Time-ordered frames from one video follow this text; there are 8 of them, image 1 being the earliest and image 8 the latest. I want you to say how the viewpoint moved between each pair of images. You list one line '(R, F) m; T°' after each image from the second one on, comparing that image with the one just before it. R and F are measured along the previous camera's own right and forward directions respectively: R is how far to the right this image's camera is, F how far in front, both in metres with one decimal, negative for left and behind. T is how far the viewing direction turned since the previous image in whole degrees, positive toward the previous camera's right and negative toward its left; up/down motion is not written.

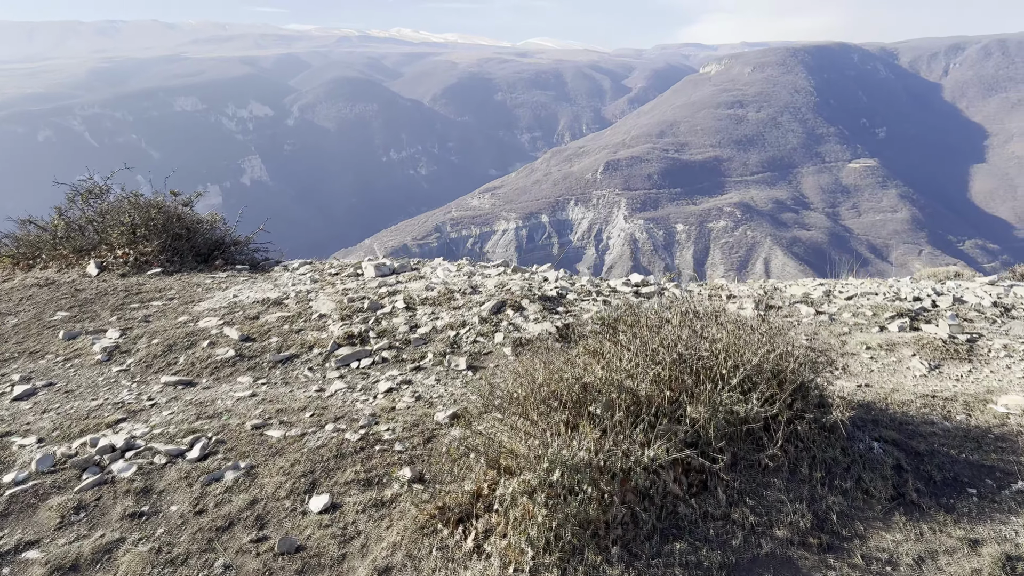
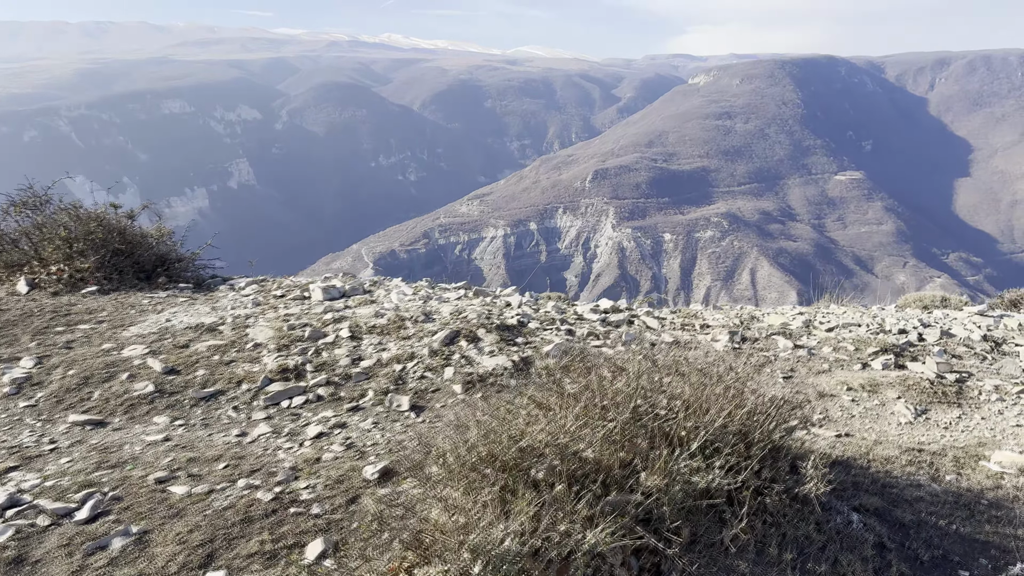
(+0.3, +0.7) m; +1°
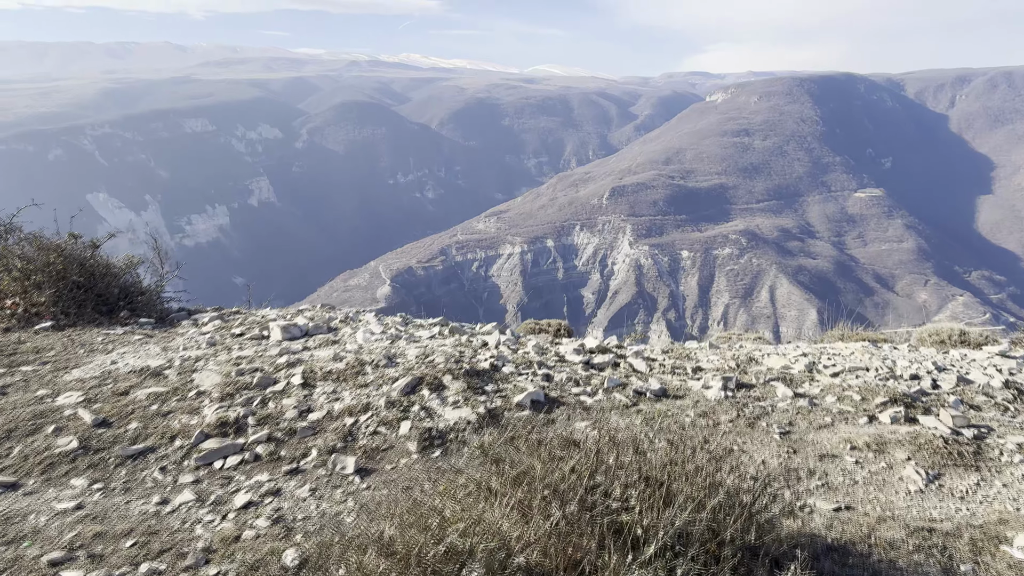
(+0.5, +0.8) m; -1°
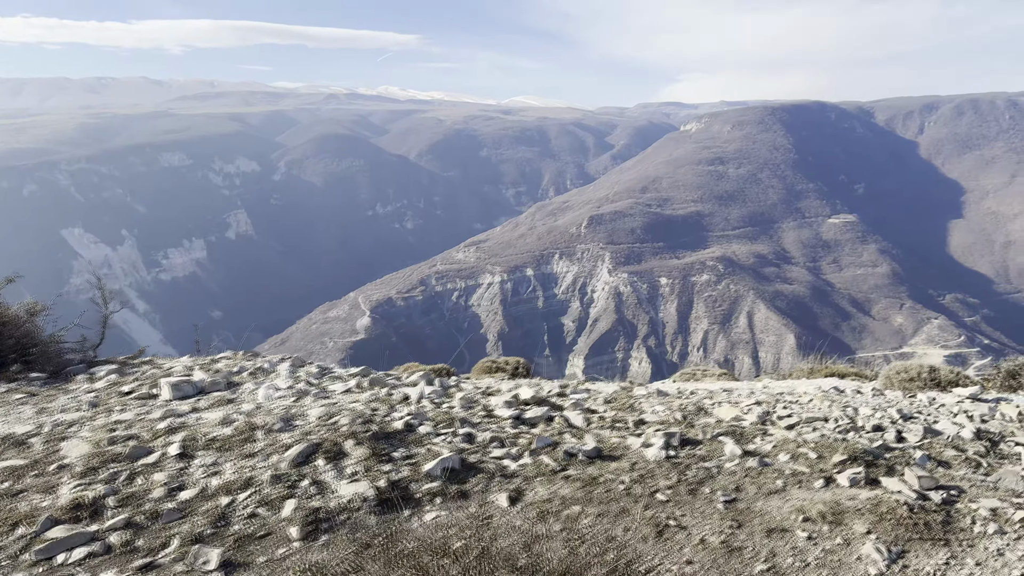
(+0.6, +0.9) m; +1°
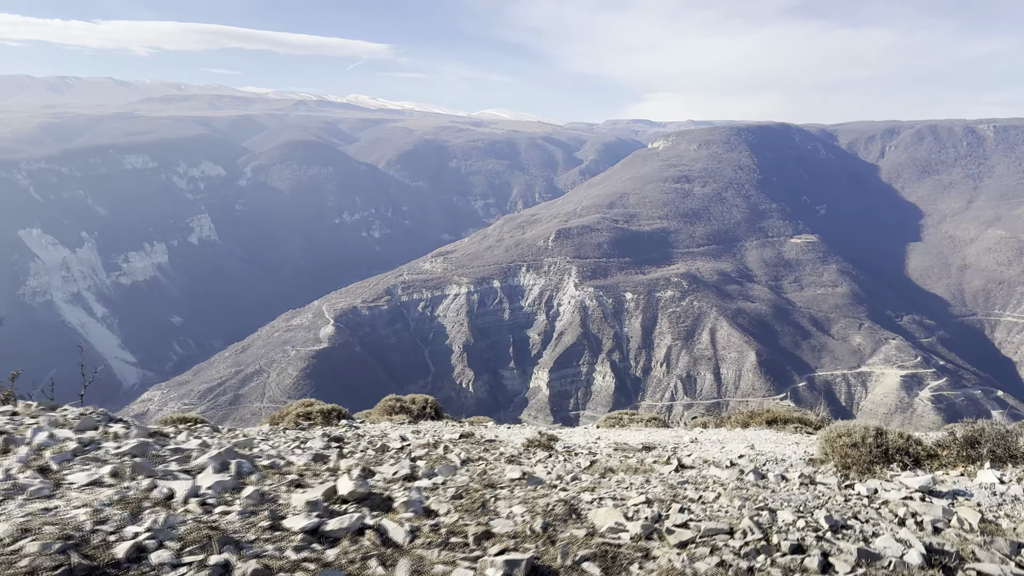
(+1.2, +2.1) m; +2°
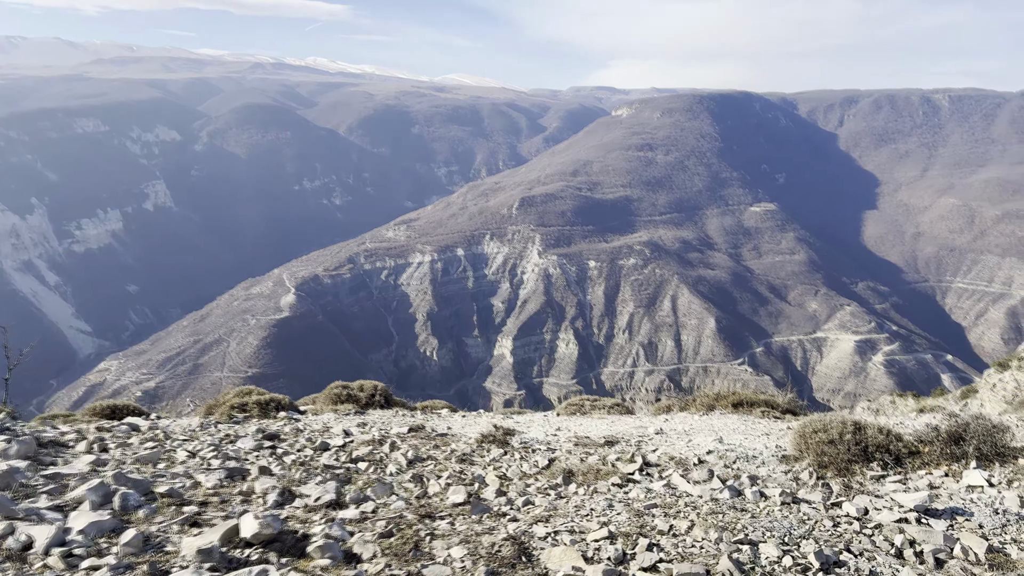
(+0.2, +1.1) m; +3°
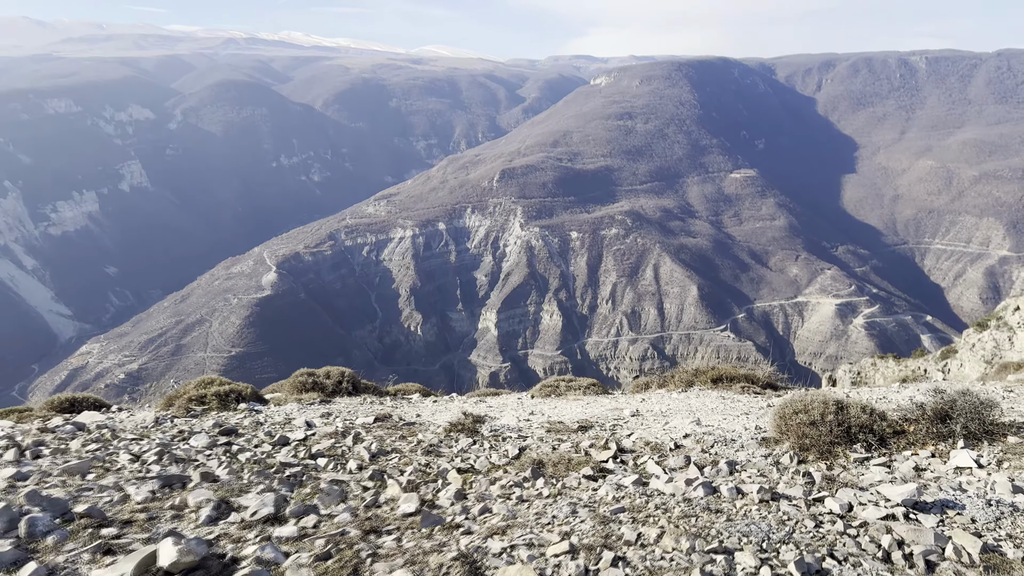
(+0.2, +0.6) m; +1°
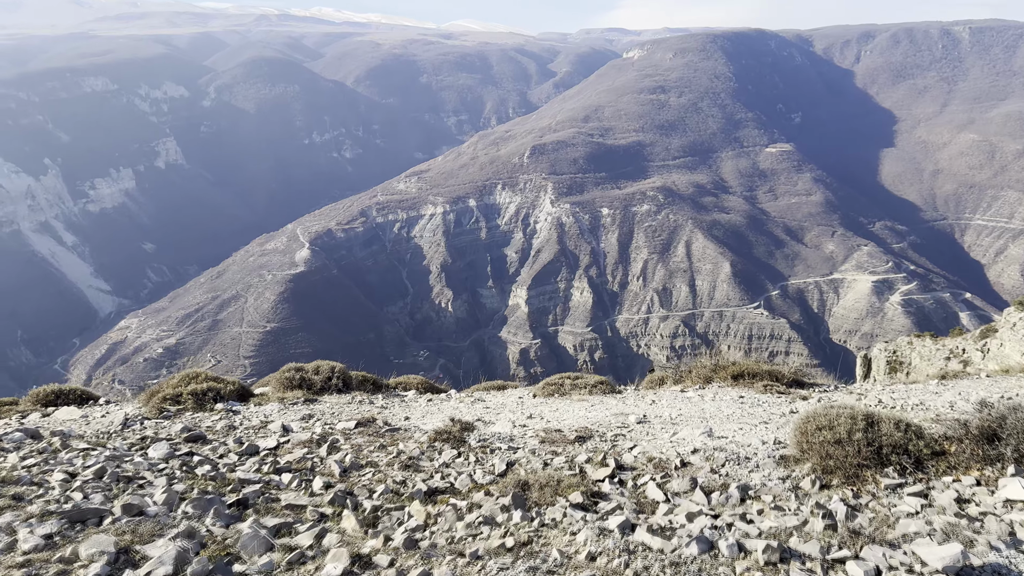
(+0.5, +1.1) m; -2°
